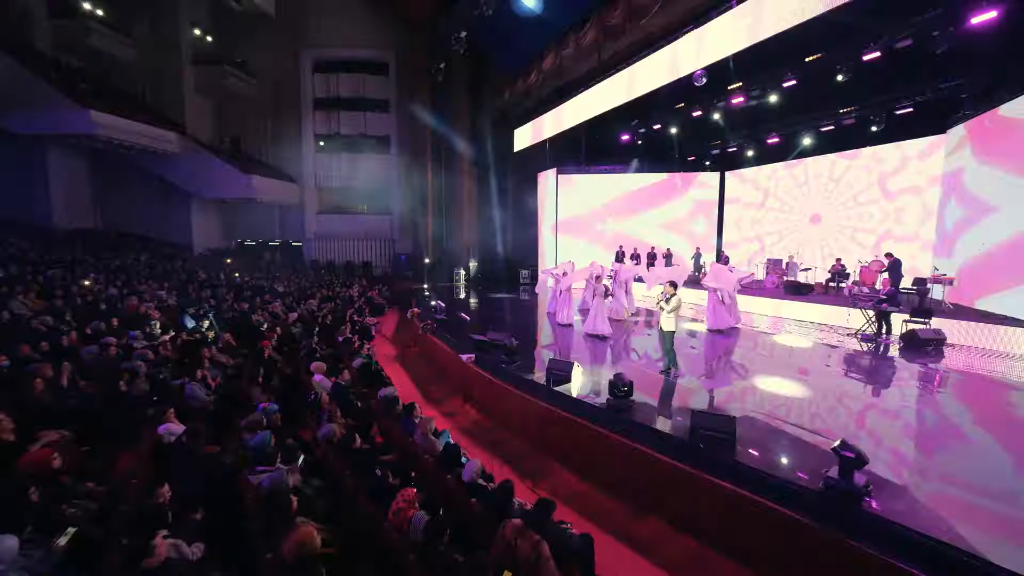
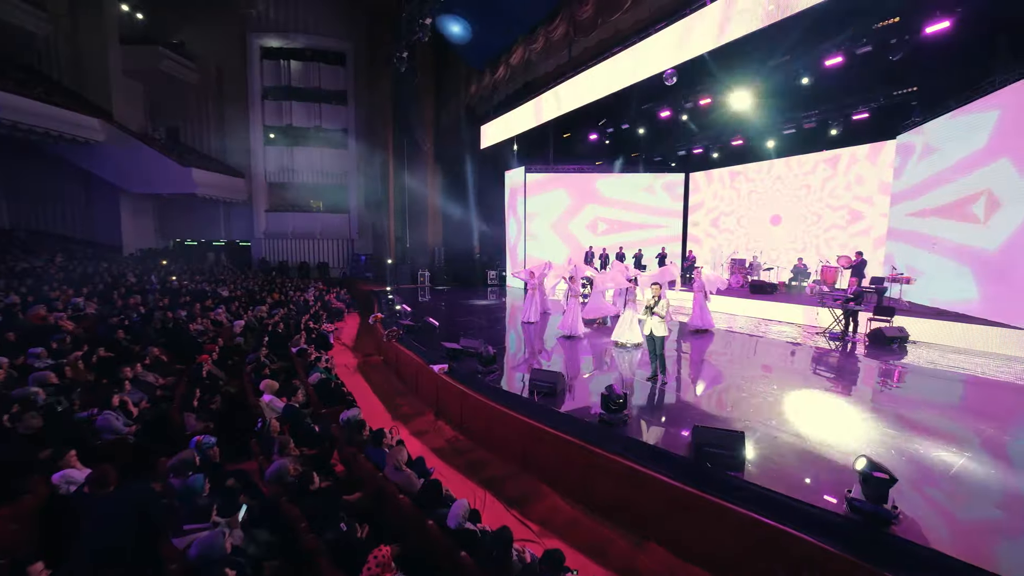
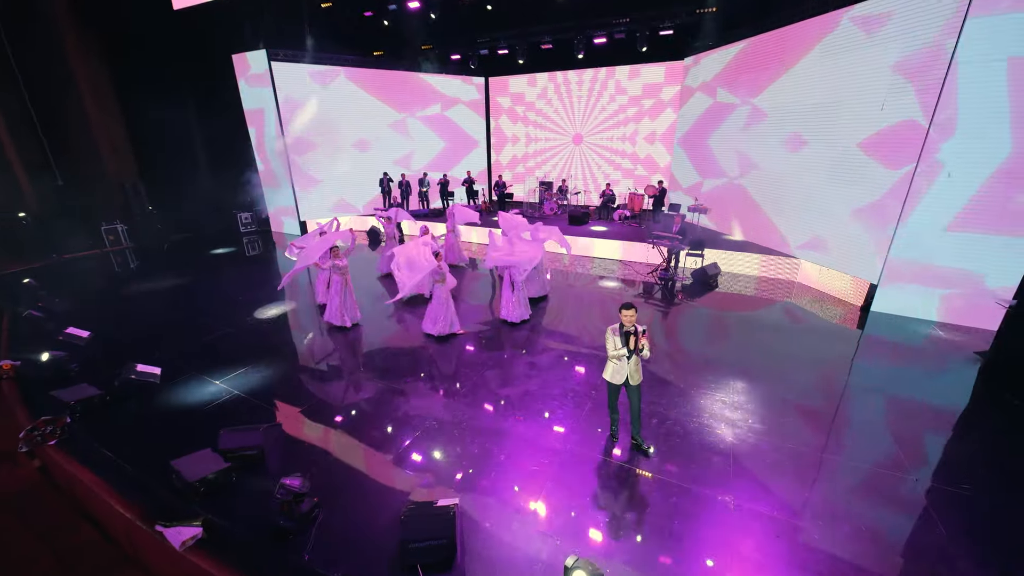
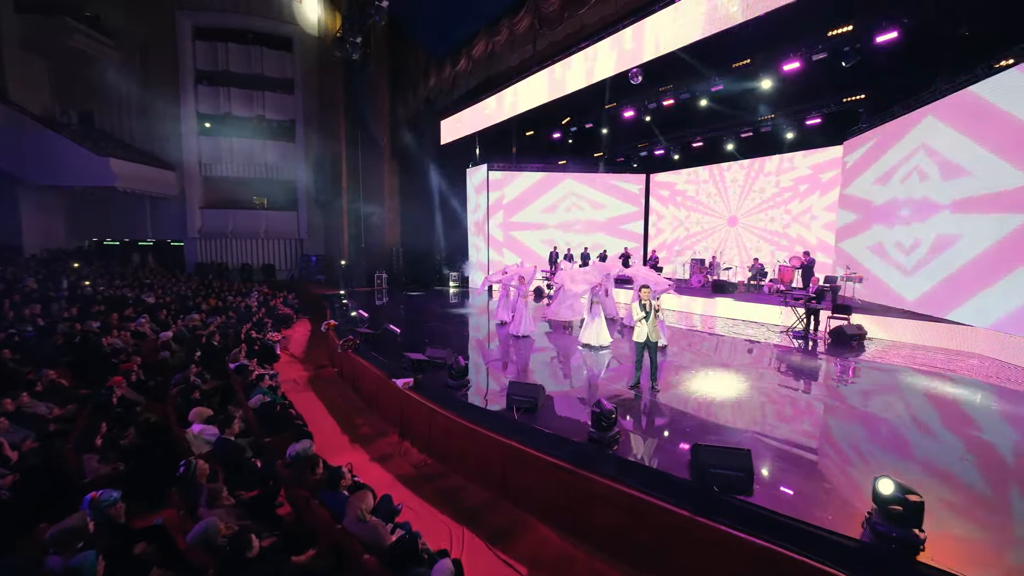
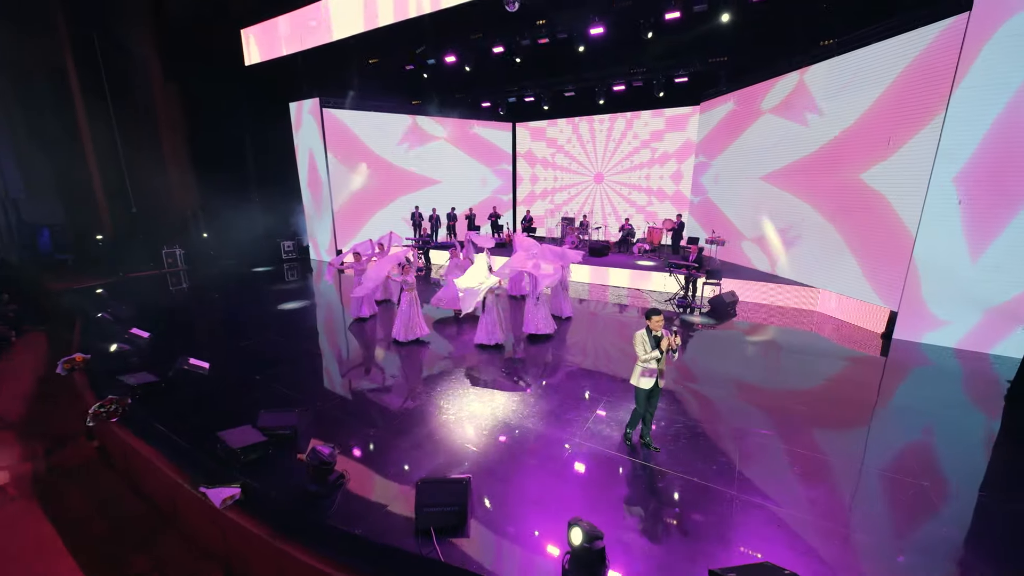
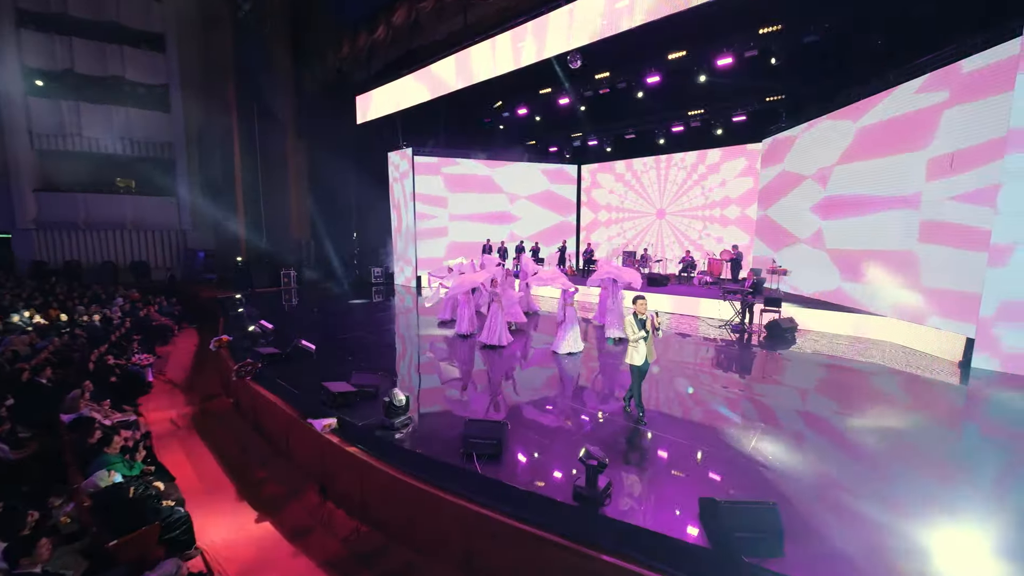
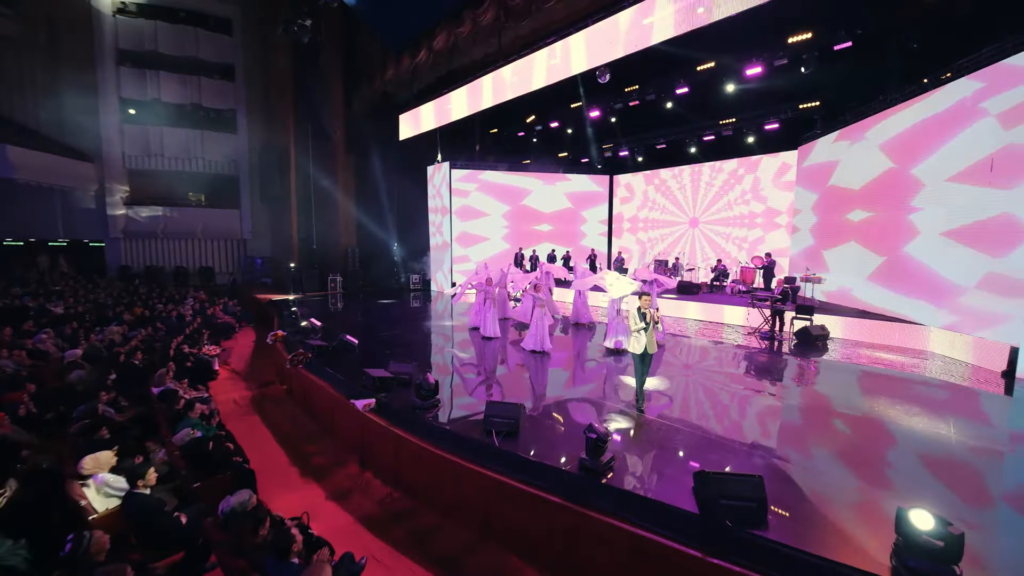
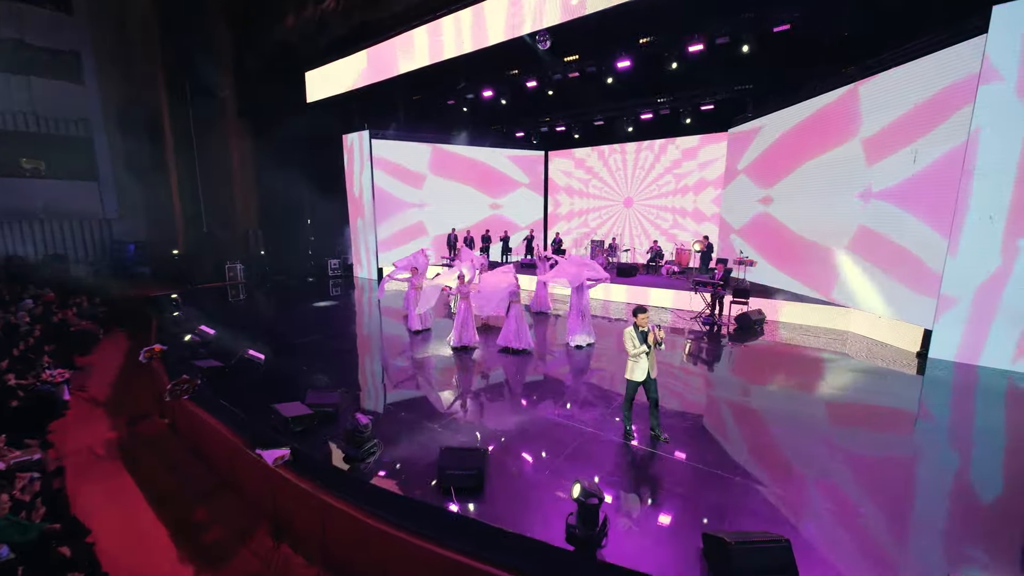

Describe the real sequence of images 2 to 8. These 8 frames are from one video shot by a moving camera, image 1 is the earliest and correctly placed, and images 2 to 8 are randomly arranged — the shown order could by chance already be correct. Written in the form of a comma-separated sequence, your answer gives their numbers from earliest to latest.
2, 4, 7, 6, 8, 5, 3
